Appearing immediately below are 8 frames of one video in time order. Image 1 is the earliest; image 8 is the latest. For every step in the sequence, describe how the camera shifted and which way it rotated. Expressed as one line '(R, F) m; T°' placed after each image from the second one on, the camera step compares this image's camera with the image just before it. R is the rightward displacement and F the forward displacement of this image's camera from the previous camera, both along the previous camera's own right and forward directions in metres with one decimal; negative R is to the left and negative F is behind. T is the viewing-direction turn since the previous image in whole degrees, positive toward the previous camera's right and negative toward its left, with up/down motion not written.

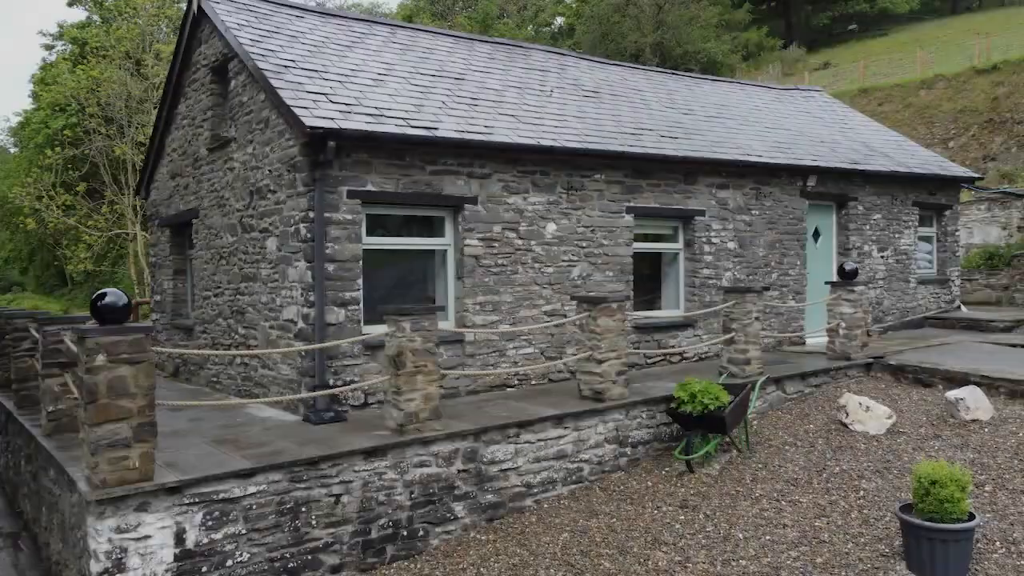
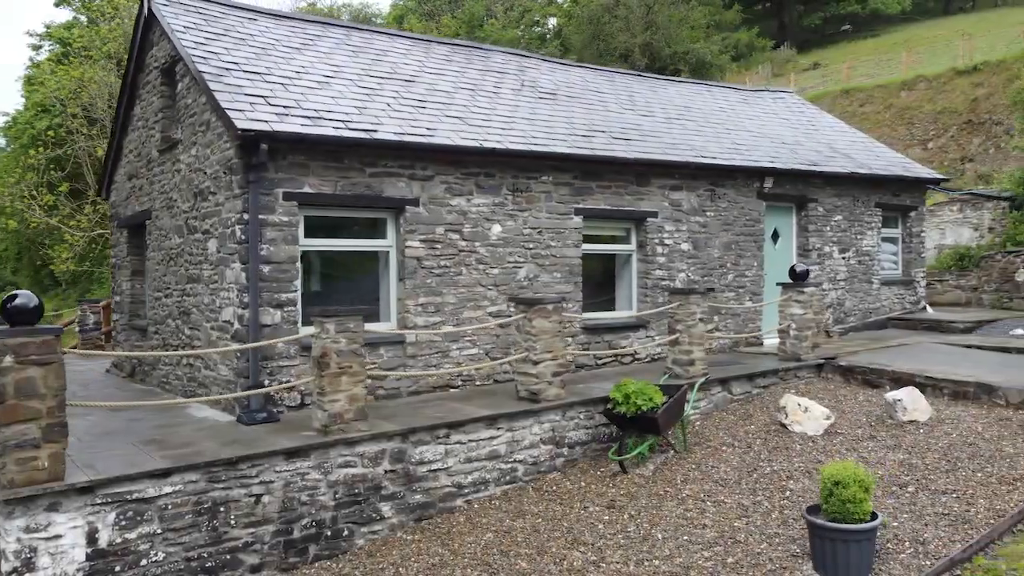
(+0.6, 0.0) m; 0°
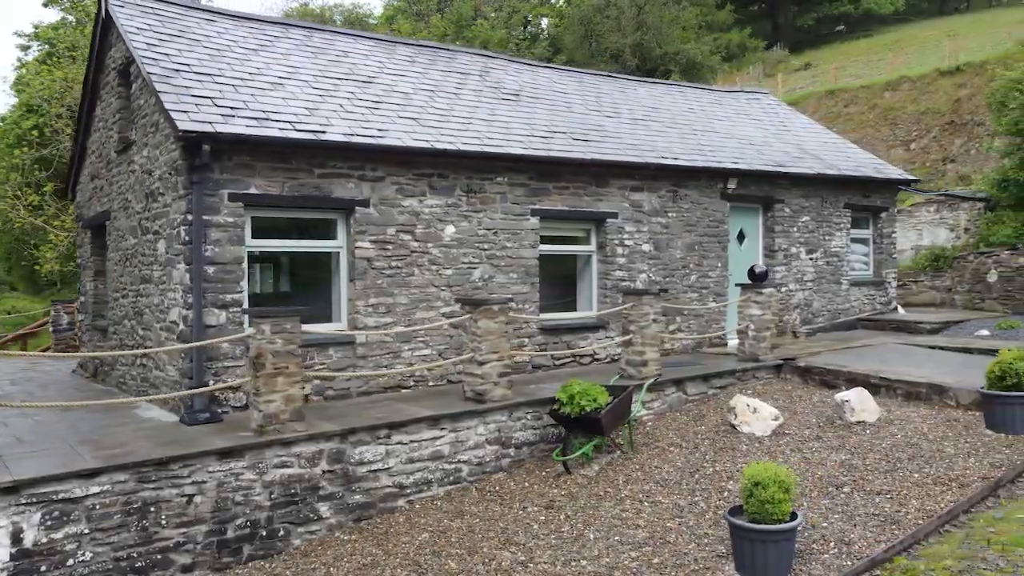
(+0.5, 0.0) m; 0°
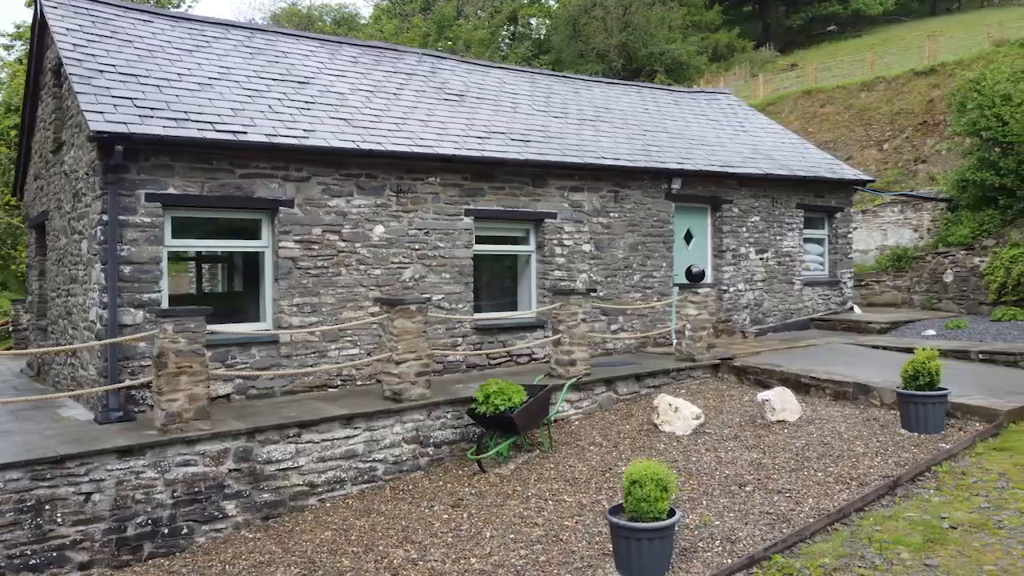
(+0.8, 0.0) m; 0°
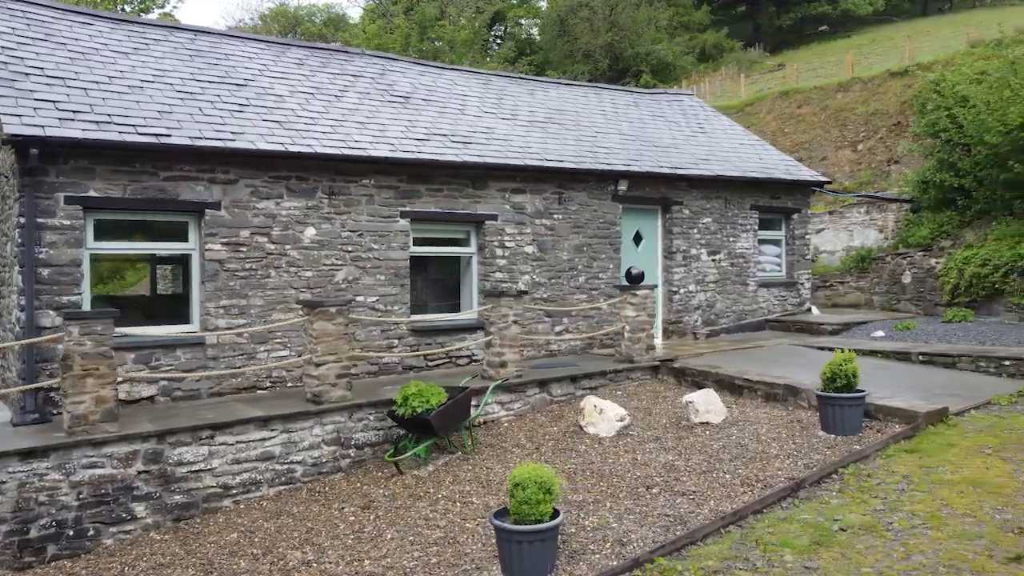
(+0.8, 0.0) m; 0°
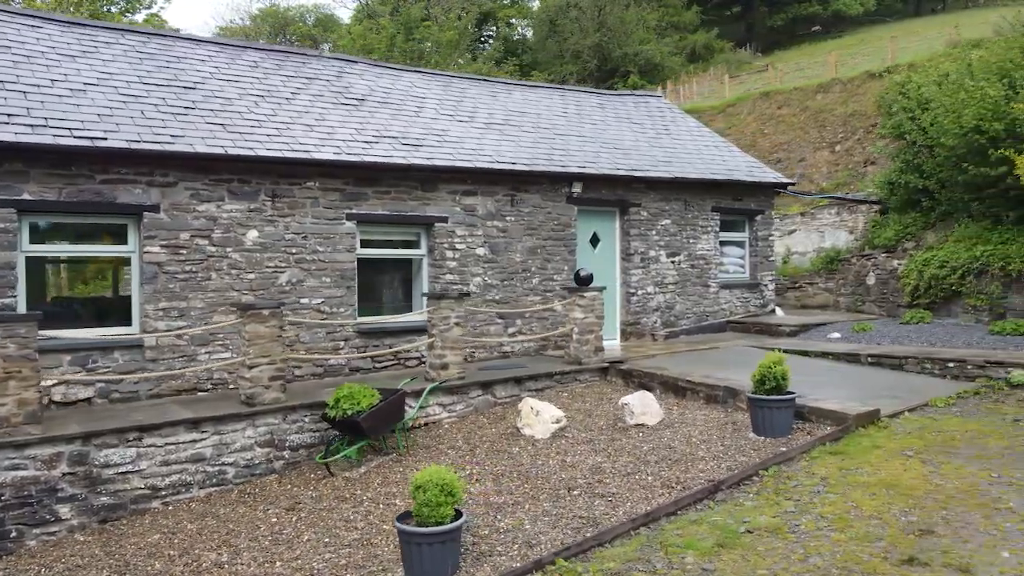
(+0.6, 0.0) m; 0°
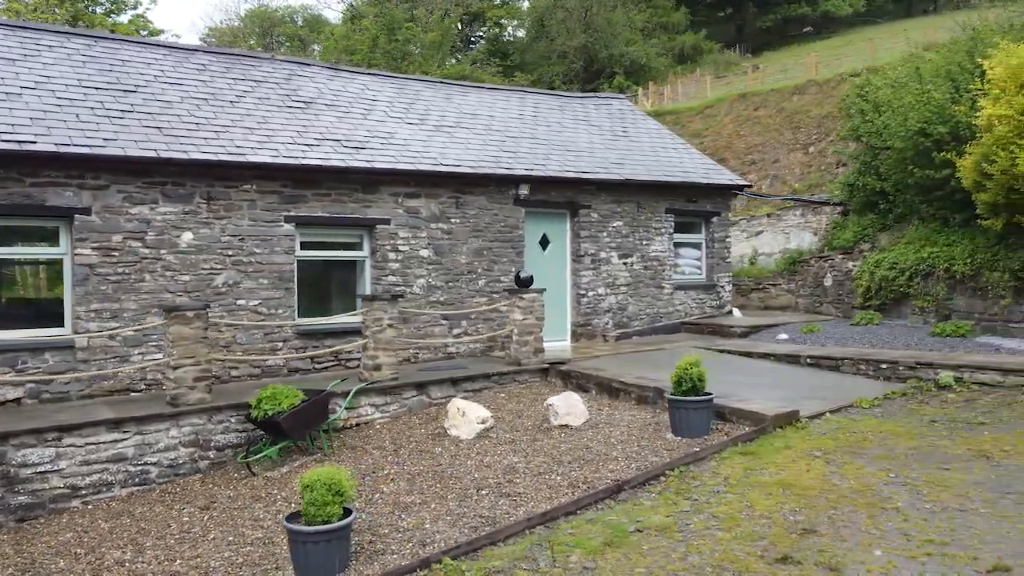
(+0.8, -0.1) m; 0°
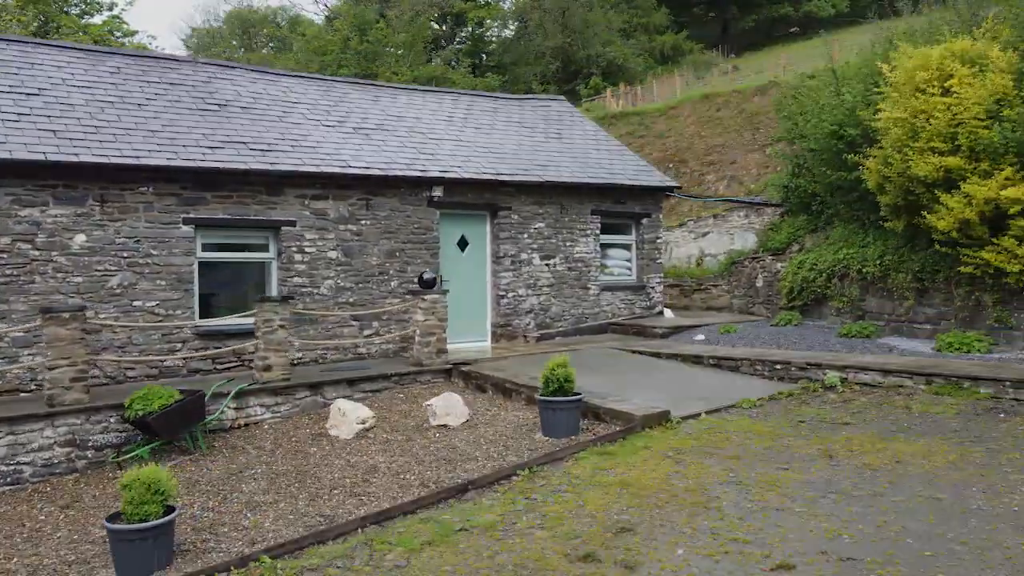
(+1.3, -0.1) m; 0°
